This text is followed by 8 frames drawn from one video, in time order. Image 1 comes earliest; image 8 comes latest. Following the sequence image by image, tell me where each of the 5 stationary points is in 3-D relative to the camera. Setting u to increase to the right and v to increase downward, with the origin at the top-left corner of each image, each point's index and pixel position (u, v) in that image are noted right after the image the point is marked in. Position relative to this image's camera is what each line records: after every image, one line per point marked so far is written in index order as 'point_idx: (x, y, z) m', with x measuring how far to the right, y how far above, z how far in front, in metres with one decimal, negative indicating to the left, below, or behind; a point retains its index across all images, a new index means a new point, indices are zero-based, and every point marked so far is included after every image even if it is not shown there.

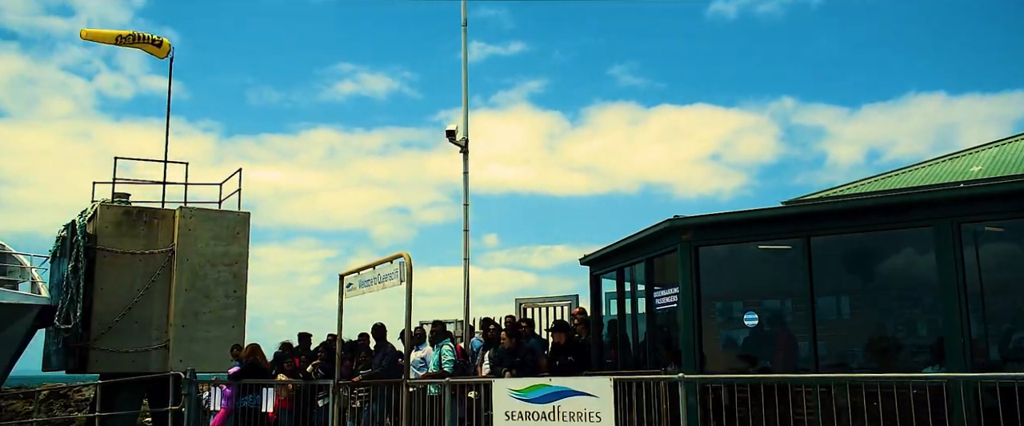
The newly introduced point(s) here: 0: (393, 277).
0: (-1.1, -0.6, +8.0) m
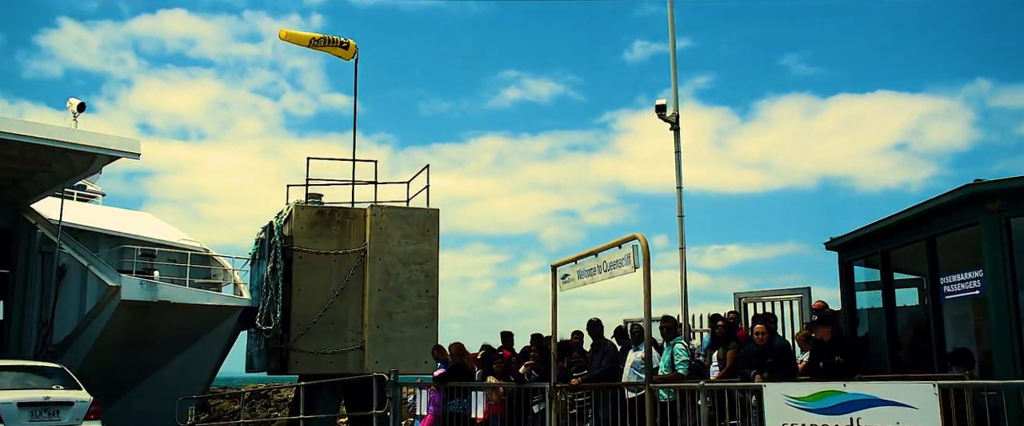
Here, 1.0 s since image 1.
0: (+0.9, -0.4, +6.9) m
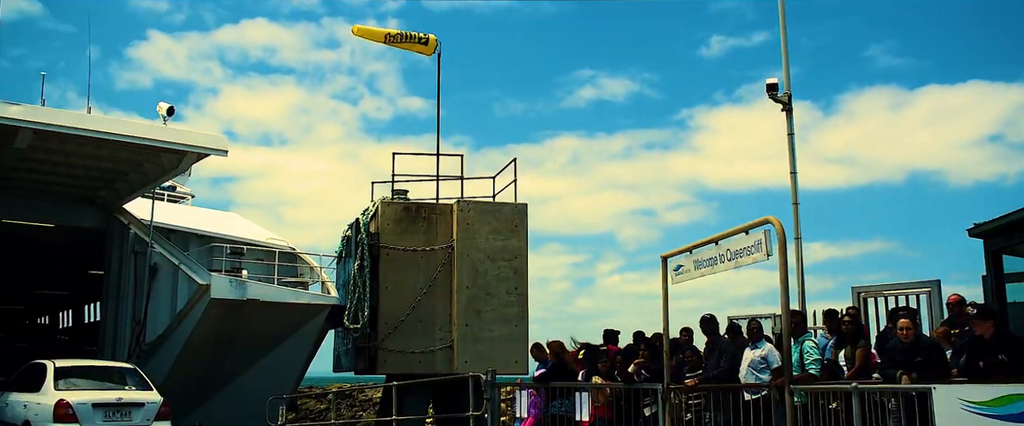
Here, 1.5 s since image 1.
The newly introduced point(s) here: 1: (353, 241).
0: (+1.7, -0.3, +6.2) m
1: (-2.9, -0.5, +16.1) m
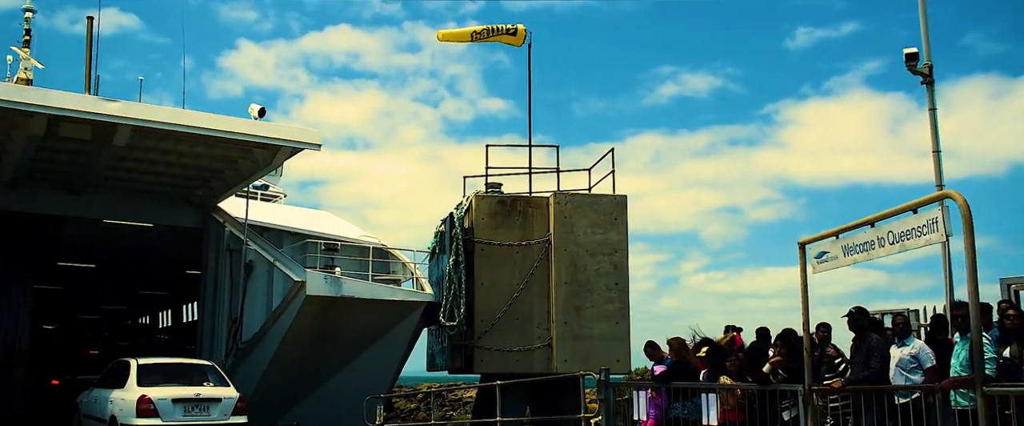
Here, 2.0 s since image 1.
0: (+2.5, -0.1, +5.4) m
1: (-1.2, -0.4, +15.6) m
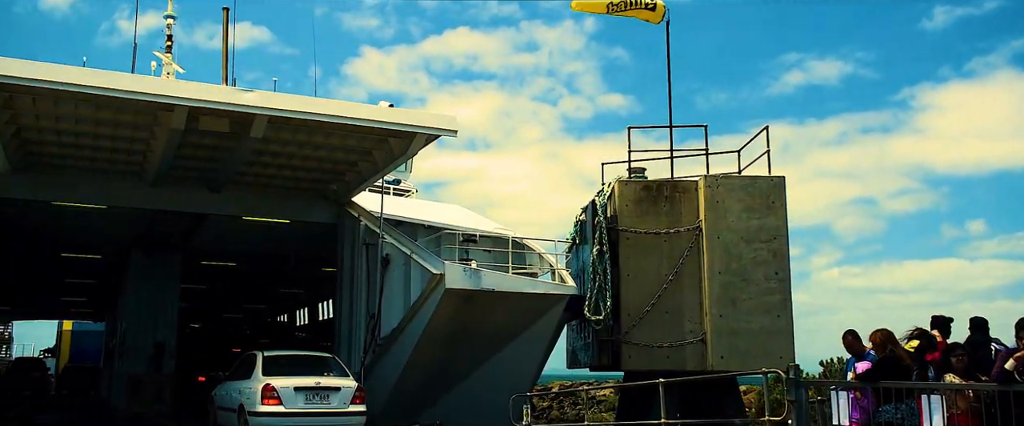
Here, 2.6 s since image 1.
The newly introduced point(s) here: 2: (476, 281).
0: (+3.5, +0.1, +4.1) m
1: (+1.3, -0.2, +14.8) m
2: (-0.6, -1.0, +13.2) m
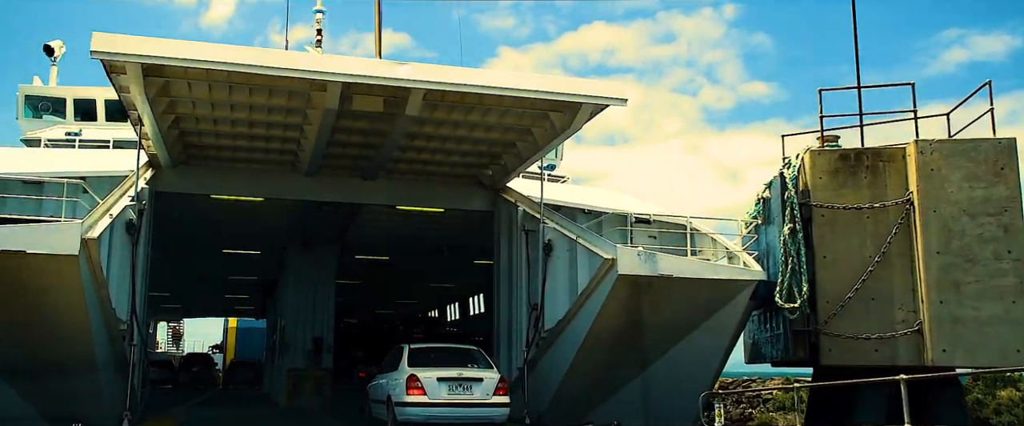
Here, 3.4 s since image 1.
0: (+4.4, +0.5, +2.2) m
1: (+4.0, +0.2, +13.1) m
2: (+1.9, -0.7, +11.9) m
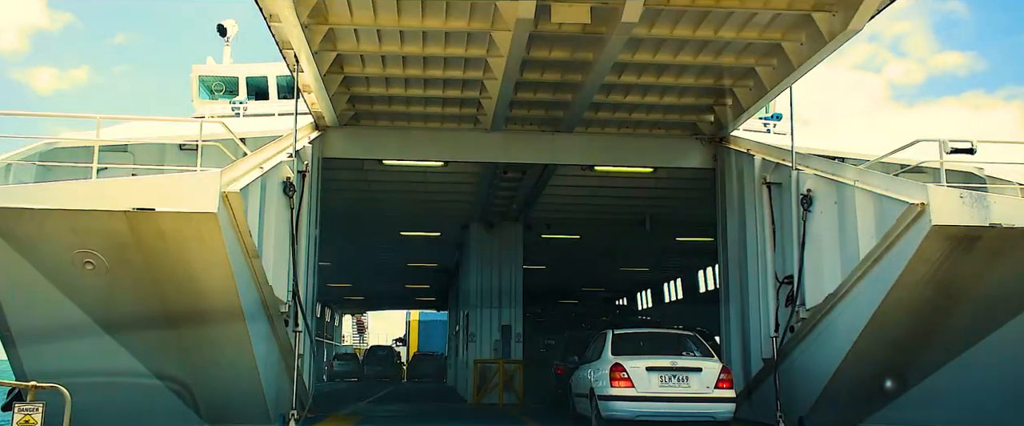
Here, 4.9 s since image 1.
0: (+5.1, +1.2, -1.7) m
1: (+6.7, +1.0, +9.1) m
2: (+4.5, 0.0, +8.3) m
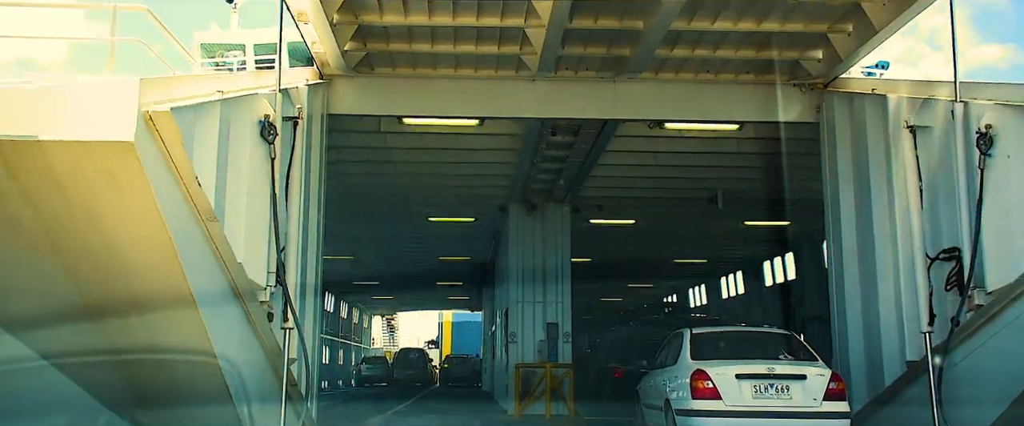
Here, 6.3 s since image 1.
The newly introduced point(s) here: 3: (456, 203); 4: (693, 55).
0: (+5.1, +1.7, -4.7) m
1: (+7.2, +1.5, +6.0) m
2: (+5.0, +0.5, +5.3) m
3: (-1.2, +0.3, +17.9) m
4: (+2.2, +2.0, +10.6) m
